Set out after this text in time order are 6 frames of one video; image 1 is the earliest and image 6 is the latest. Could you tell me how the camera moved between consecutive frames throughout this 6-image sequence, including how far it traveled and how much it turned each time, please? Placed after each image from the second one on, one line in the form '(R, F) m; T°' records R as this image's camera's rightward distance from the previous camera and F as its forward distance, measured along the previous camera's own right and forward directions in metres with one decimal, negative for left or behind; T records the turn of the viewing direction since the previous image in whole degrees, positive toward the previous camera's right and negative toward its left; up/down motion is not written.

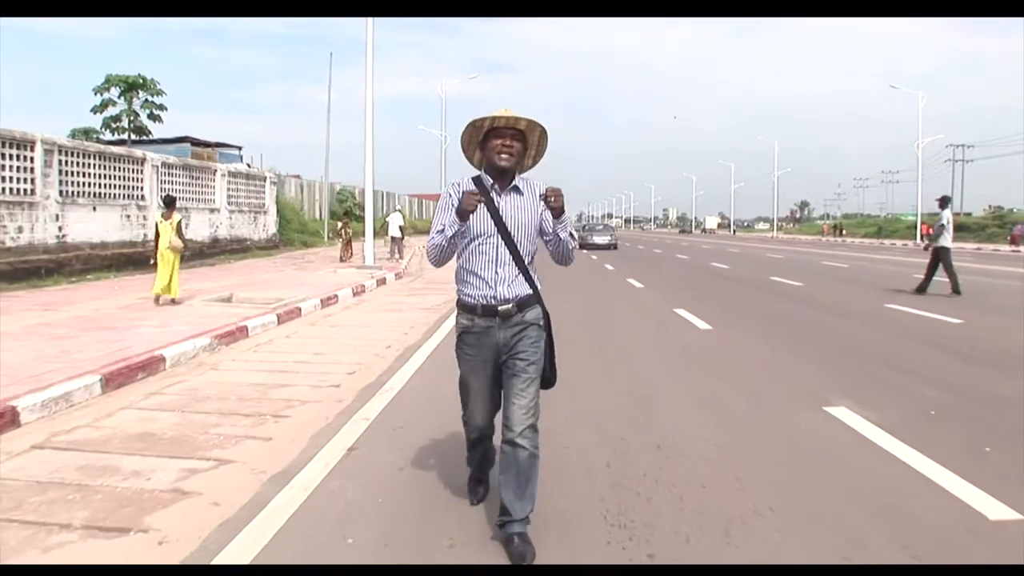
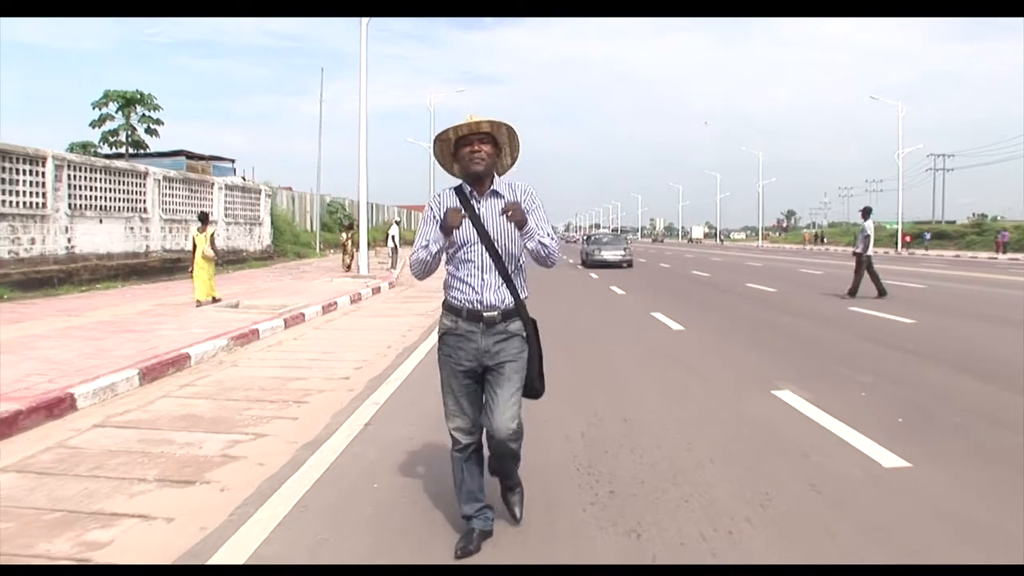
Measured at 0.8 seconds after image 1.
(0.0, -0.9) m; +1°
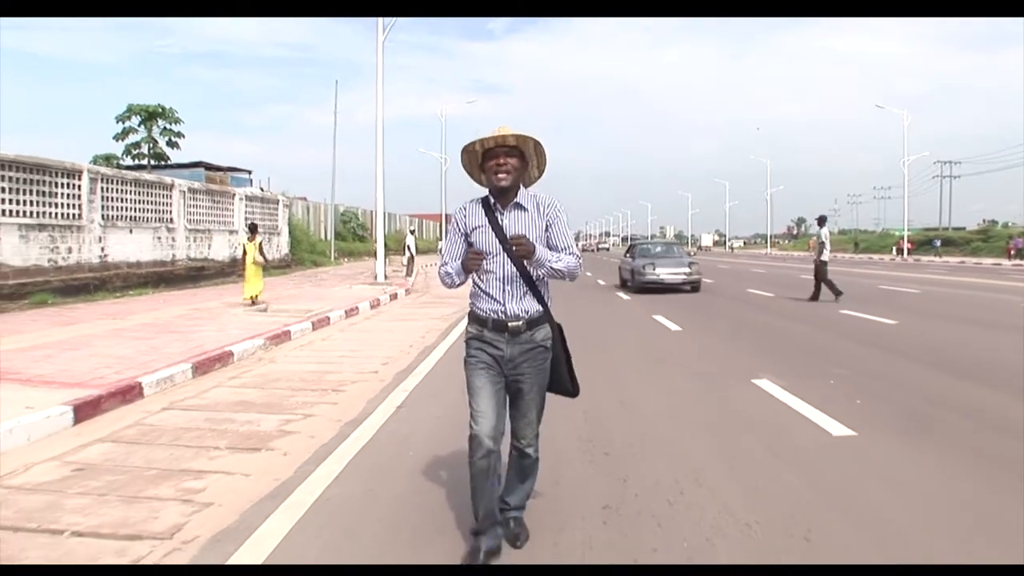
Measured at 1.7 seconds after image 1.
(0.0, -0.9) m; -1°
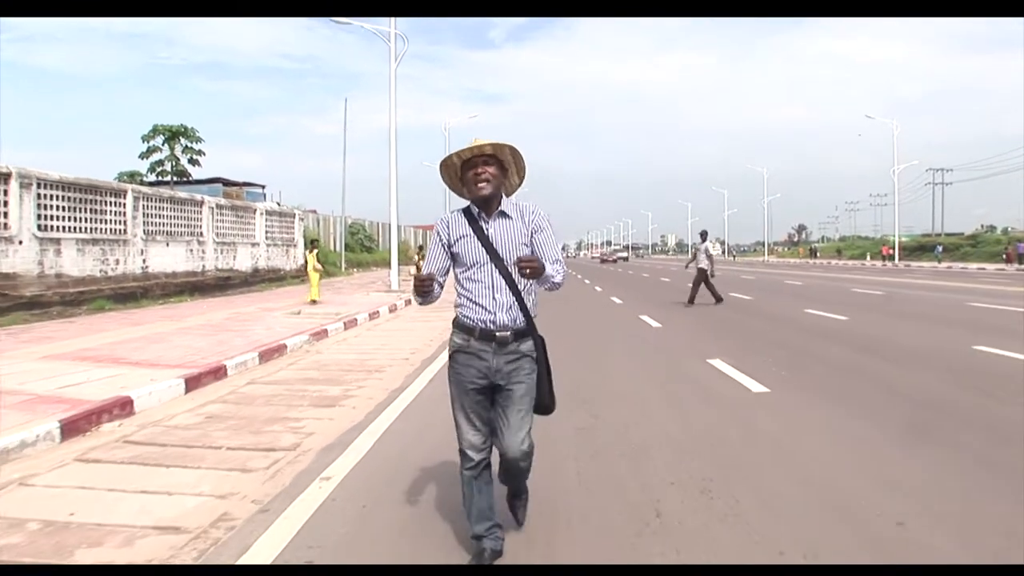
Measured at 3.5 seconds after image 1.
(0.0, -2.0) m; 0°
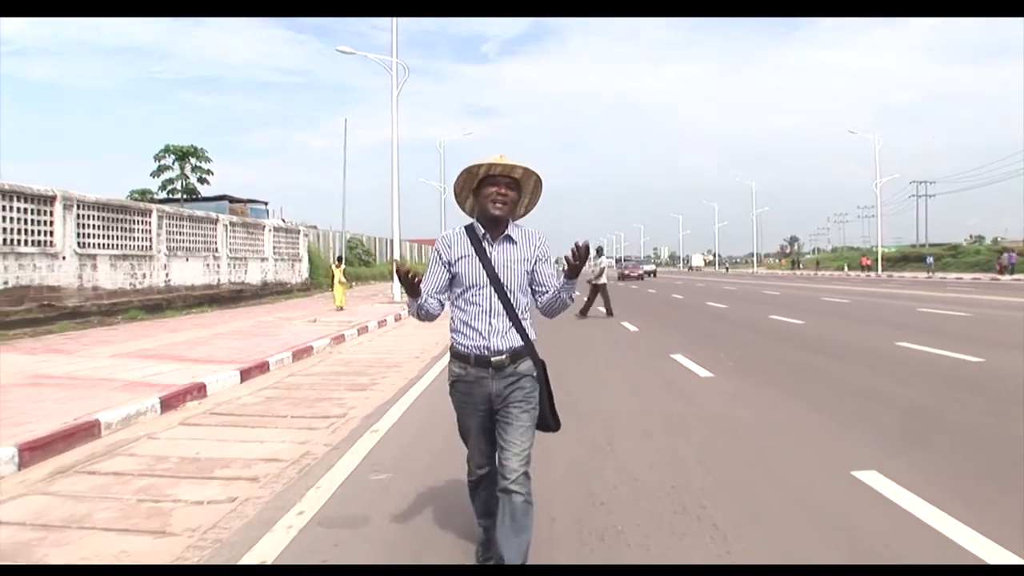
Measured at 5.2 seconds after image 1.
(0.0, -1.8) m; 0°
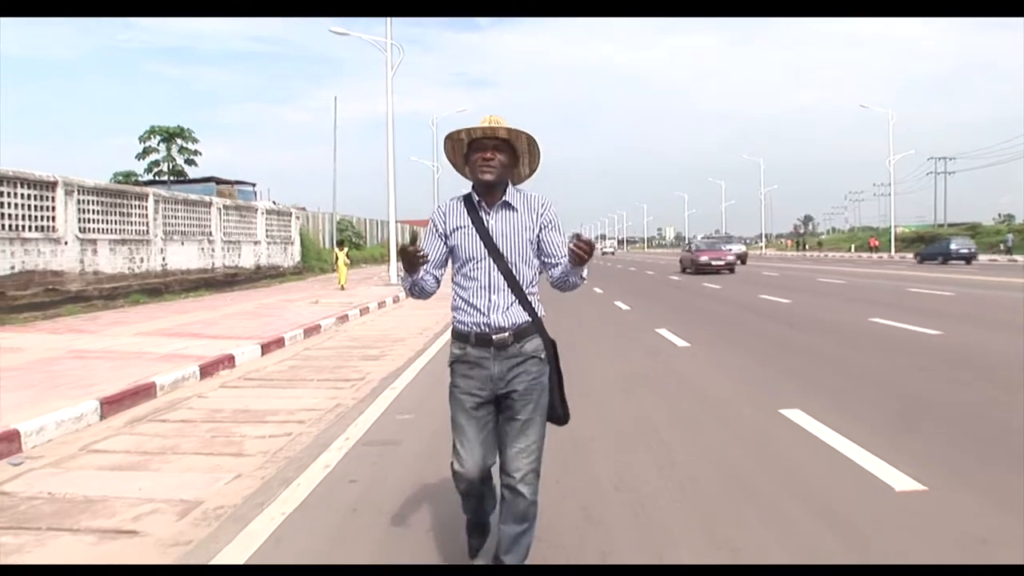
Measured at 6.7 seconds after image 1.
(-0.1, -1.2) m; +1°
